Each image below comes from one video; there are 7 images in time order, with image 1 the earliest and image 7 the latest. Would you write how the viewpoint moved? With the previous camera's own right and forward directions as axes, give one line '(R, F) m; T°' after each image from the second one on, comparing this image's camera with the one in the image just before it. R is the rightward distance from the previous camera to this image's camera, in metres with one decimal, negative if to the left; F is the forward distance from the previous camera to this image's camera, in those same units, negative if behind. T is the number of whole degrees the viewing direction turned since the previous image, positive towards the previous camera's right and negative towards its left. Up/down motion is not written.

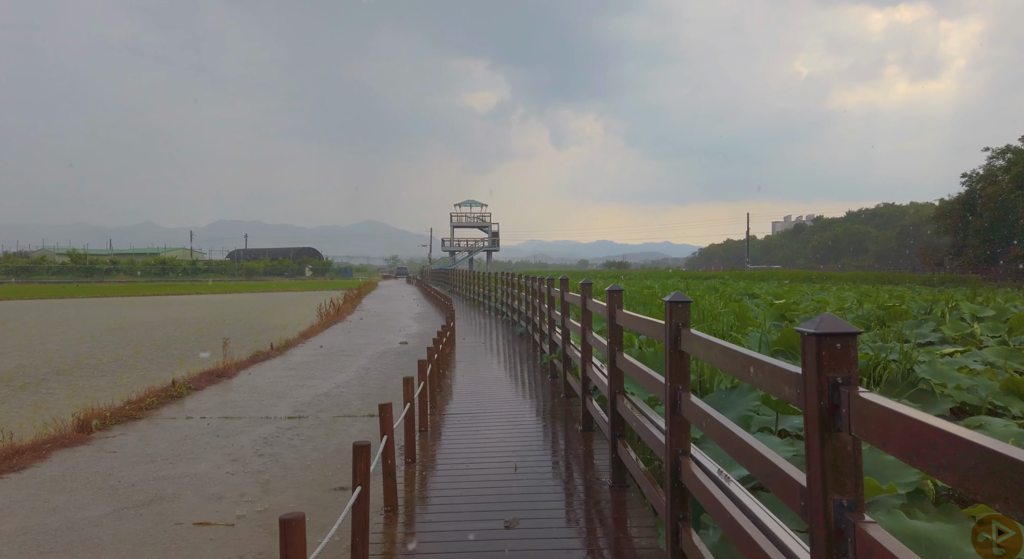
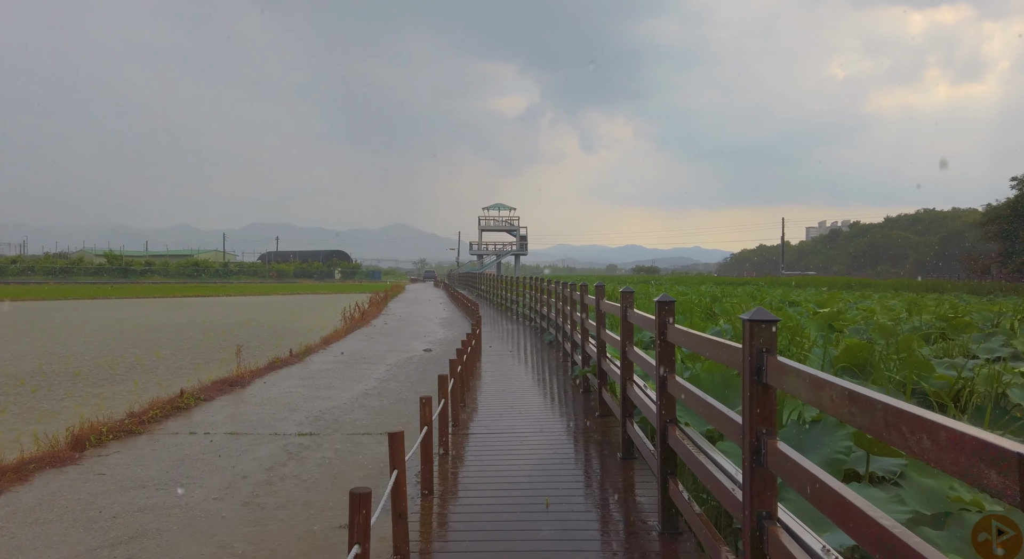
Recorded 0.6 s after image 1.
(0.0, +0.5) m; -2°
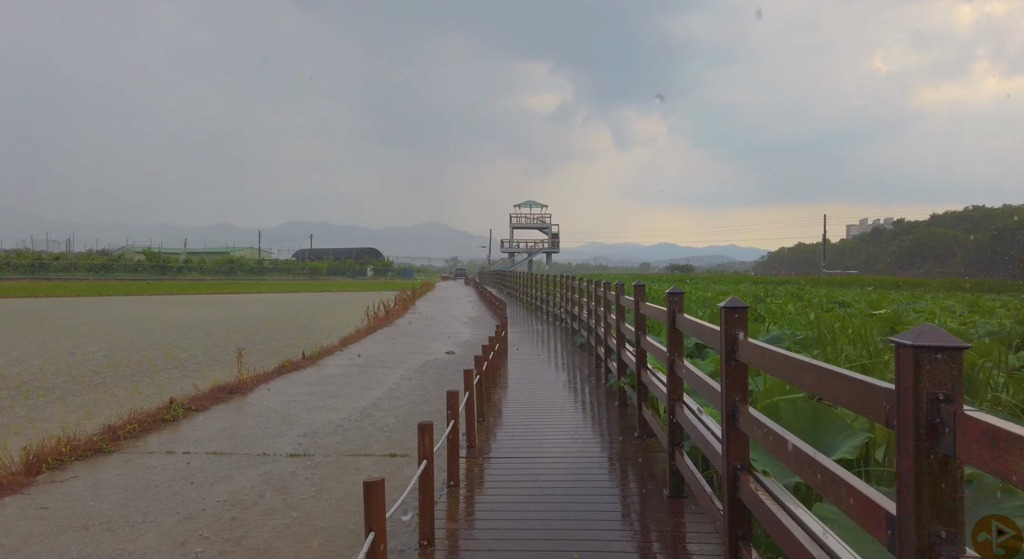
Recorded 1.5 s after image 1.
(0.0, +0.8) m; -3°
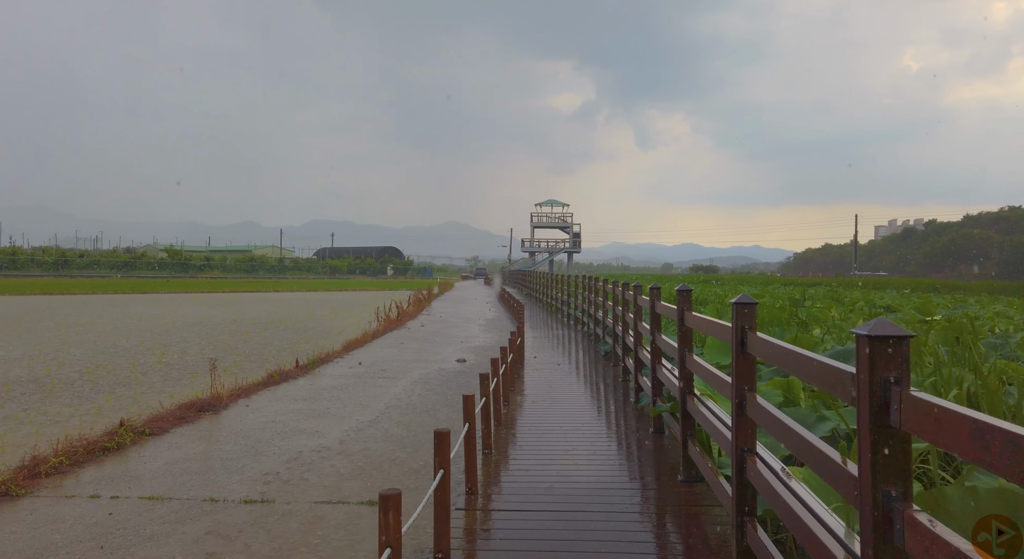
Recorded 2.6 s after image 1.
(0.0, +1.0) m; -2°
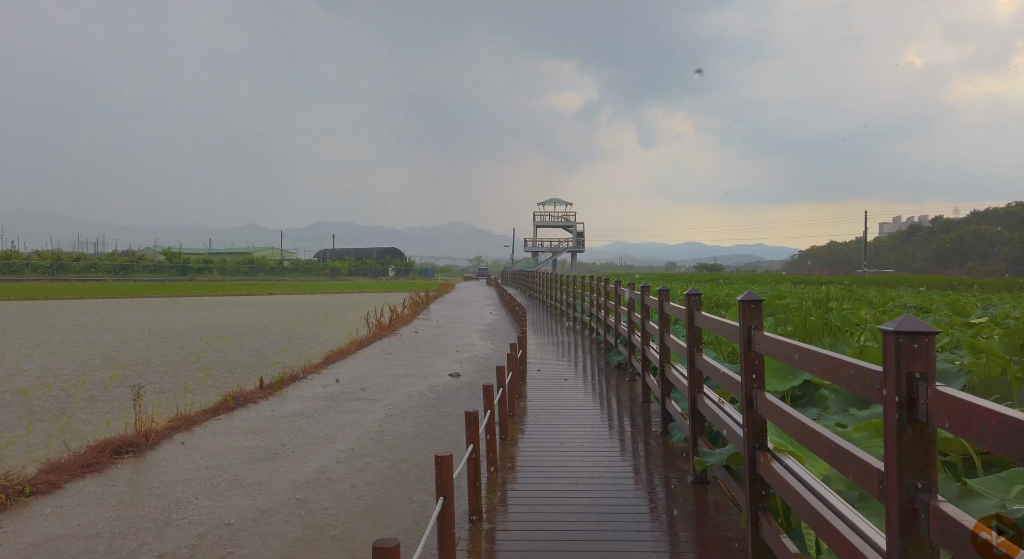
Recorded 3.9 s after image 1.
(0.0, +1.2) m; 0°
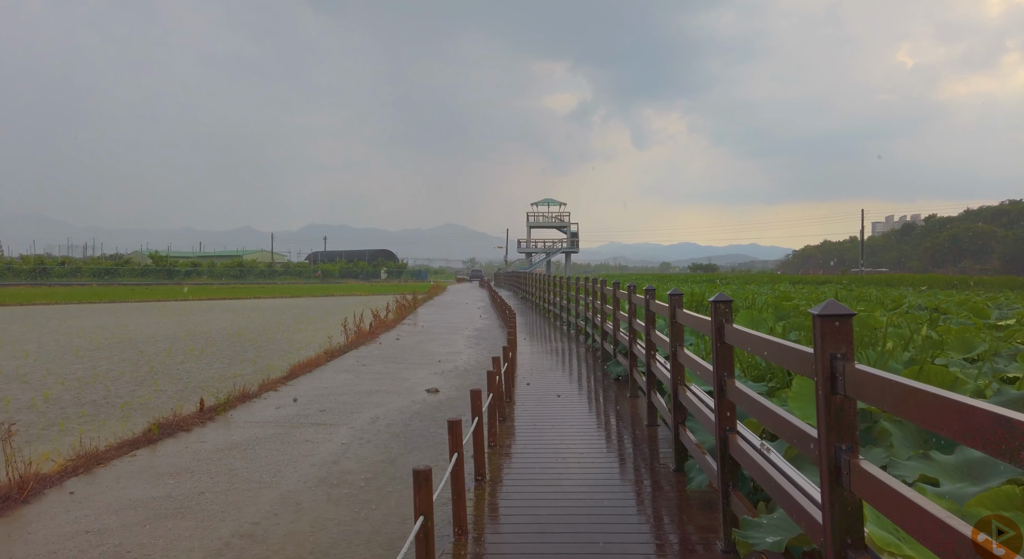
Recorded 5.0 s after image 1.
(+0.1, +1.0) m; 0°
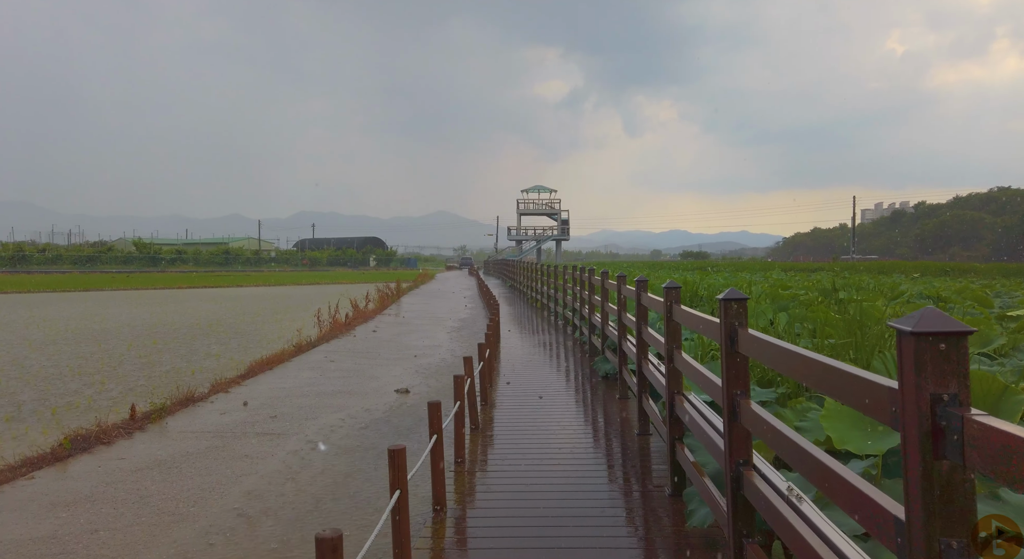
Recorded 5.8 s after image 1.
(+0.1, +0.7) m; +1°
